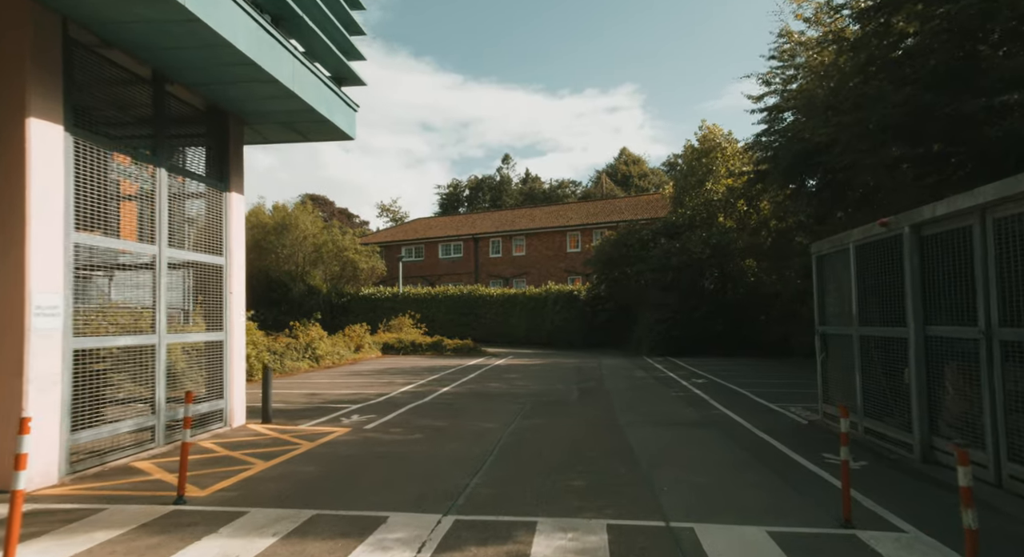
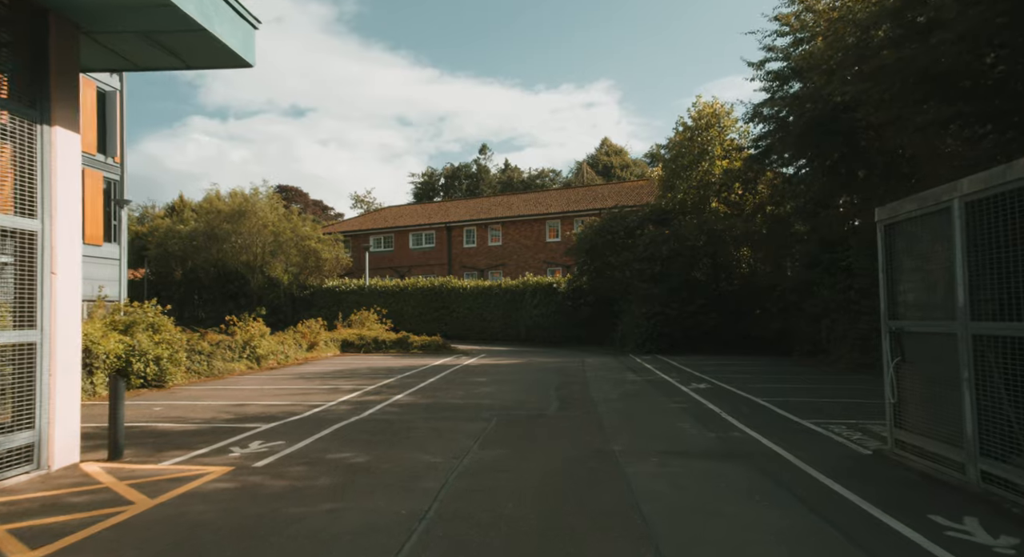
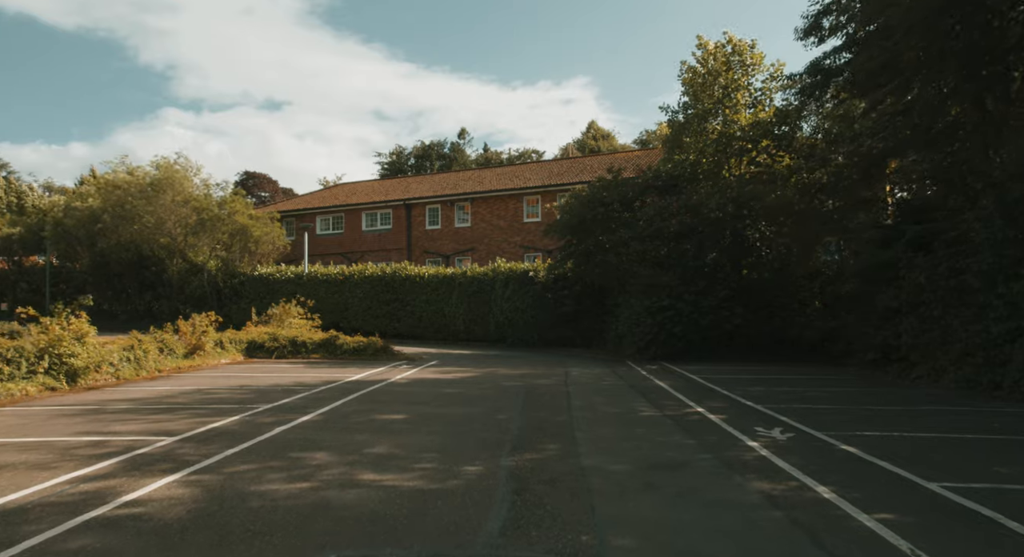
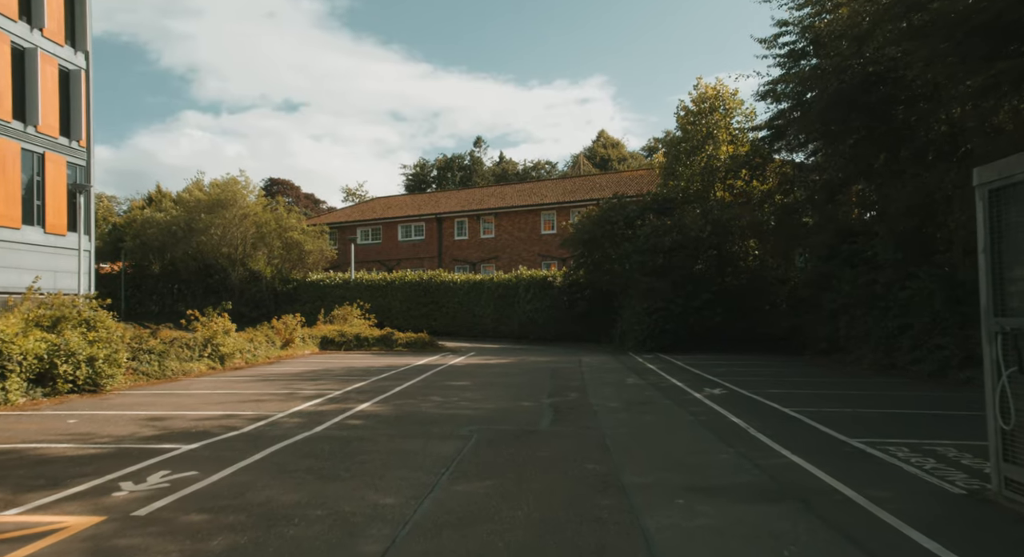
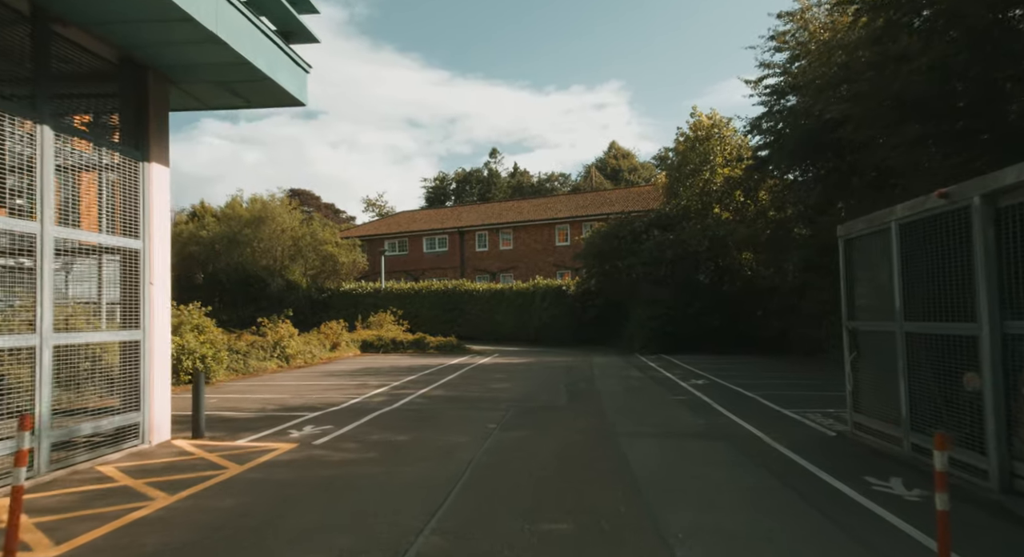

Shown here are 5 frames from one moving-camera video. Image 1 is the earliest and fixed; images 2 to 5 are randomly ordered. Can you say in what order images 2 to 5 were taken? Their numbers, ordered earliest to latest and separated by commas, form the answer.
5, 2, 4, 3
